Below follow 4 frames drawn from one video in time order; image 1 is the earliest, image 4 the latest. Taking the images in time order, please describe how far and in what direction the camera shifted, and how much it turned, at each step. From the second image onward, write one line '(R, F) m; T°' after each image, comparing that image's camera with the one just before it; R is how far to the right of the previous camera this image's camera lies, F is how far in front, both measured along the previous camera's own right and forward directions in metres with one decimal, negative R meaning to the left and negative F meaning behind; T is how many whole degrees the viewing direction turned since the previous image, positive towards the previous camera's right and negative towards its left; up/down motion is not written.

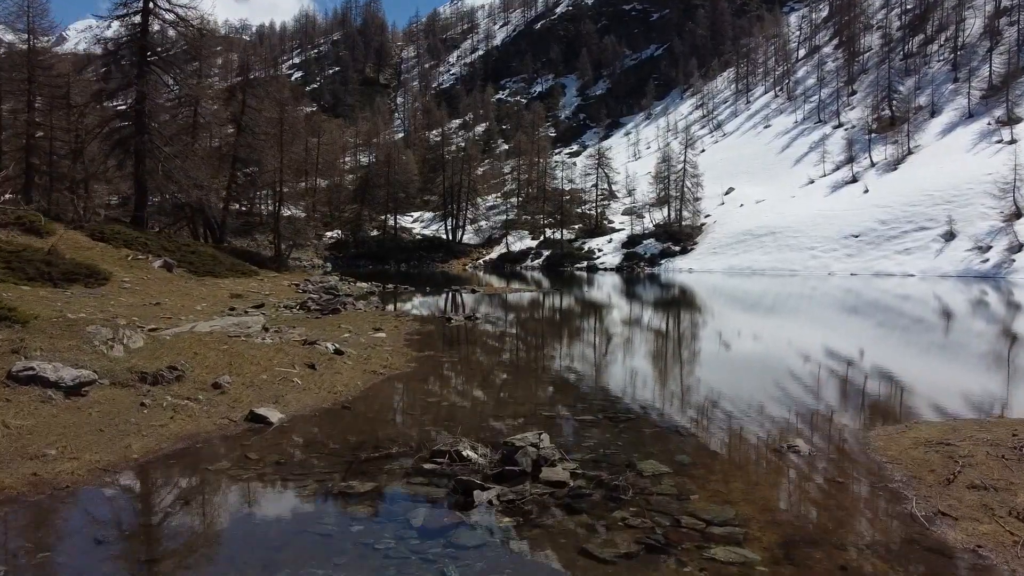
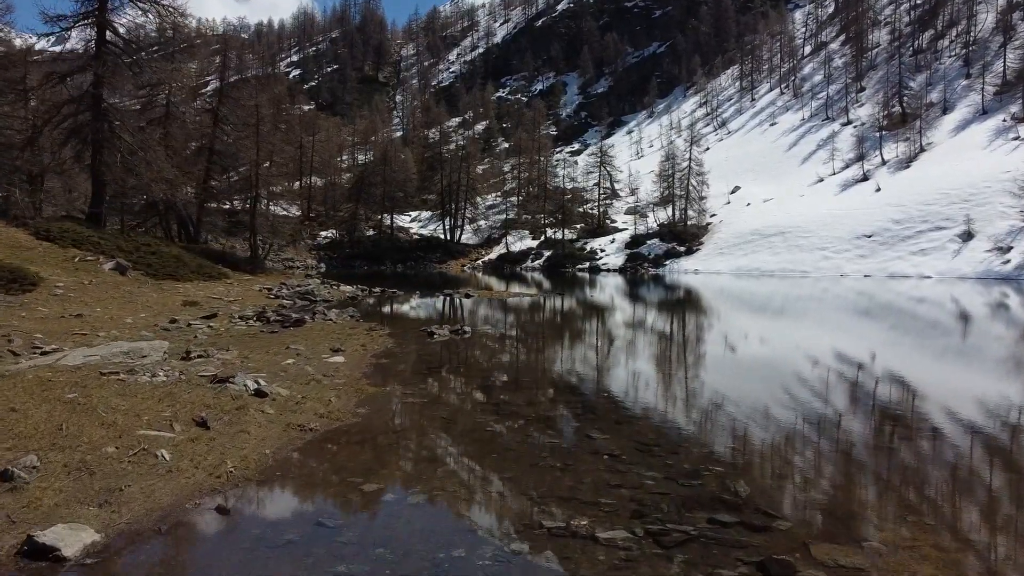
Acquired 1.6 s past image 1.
(0.0, +0.4) m; 0°
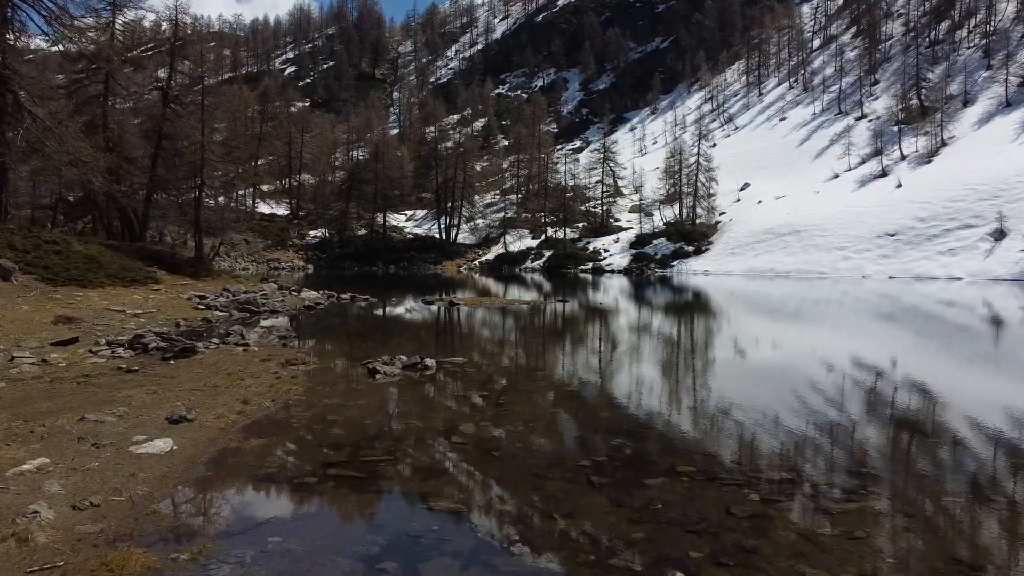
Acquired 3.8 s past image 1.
(0.0, +0.6) m; 0°
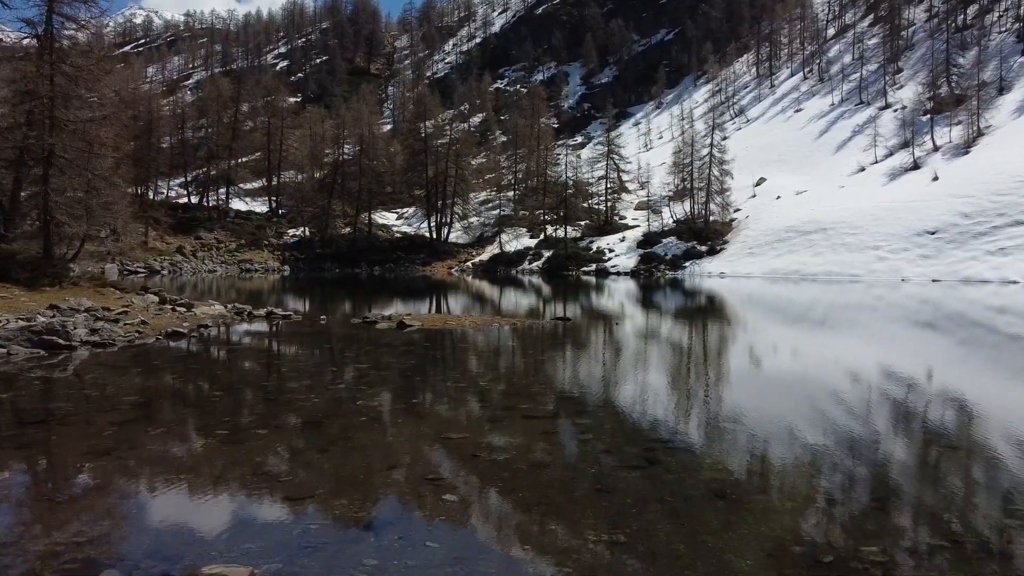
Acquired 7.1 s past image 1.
(+0.1, +1.0) m; 0°
